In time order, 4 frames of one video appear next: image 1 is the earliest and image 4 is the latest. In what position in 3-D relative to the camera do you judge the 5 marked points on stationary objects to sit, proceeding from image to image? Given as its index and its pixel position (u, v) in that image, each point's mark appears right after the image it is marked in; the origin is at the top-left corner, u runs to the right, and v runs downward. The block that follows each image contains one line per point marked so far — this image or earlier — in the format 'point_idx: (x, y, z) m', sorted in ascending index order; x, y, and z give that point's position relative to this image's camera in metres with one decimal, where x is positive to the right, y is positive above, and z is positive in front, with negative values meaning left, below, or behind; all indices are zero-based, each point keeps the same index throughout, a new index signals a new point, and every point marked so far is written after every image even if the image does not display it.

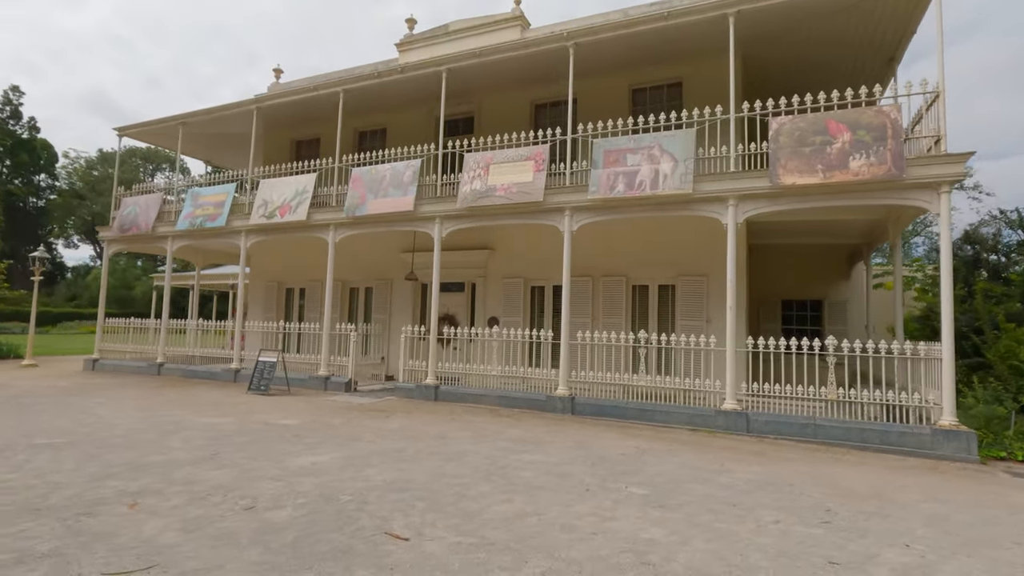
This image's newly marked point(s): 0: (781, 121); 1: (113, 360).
0: (+4.0, +2.5, +8.0) m
1: (-10.6, -2.0, +14.3) m
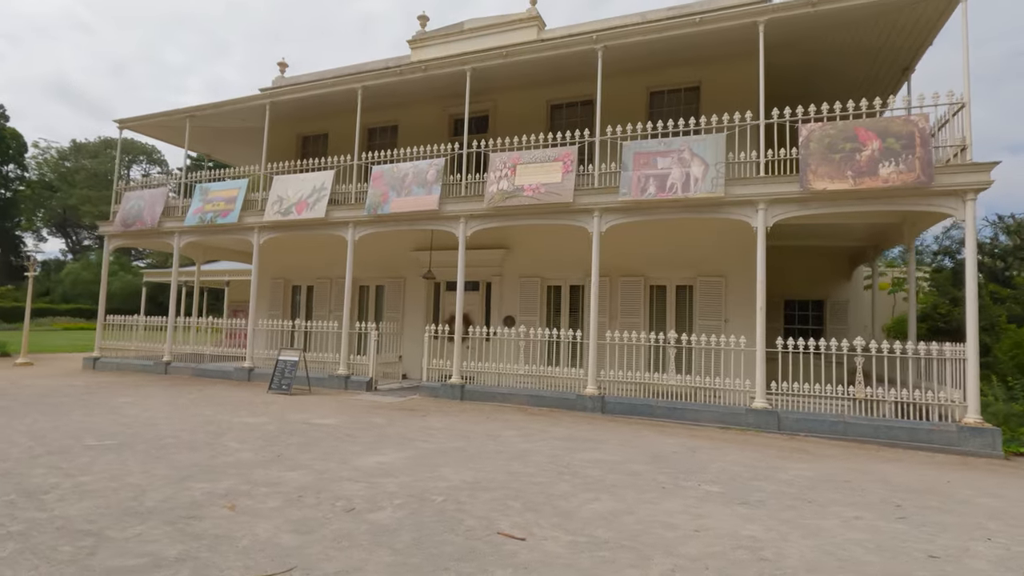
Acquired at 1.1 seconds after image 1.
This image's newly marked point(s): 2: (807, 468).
0: (+4.6, +2.5, +8.3) m
1: (-10.3, -1.9, +14.0) m
2: (+3.2, -1.9, +5.8) m
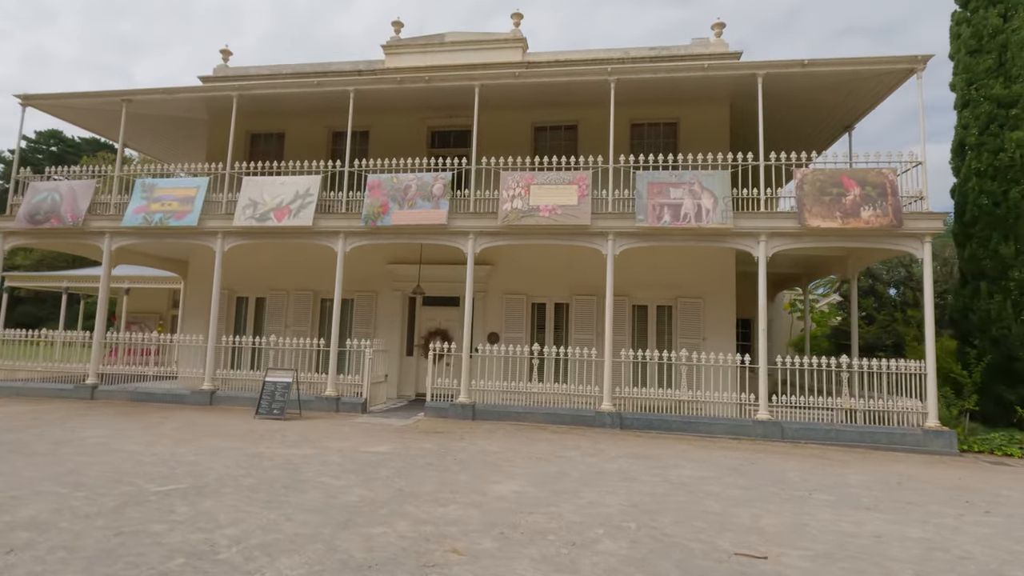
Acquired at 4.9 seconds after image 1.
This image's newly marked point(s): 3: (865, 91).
0: (+5.2, +2.0, +9.5) m
1: (-10.7, -2.0, +11.6) m
2: (+4.3, -2.3, +6.6) m
3: (+7.0, +3.9, +10.7) m
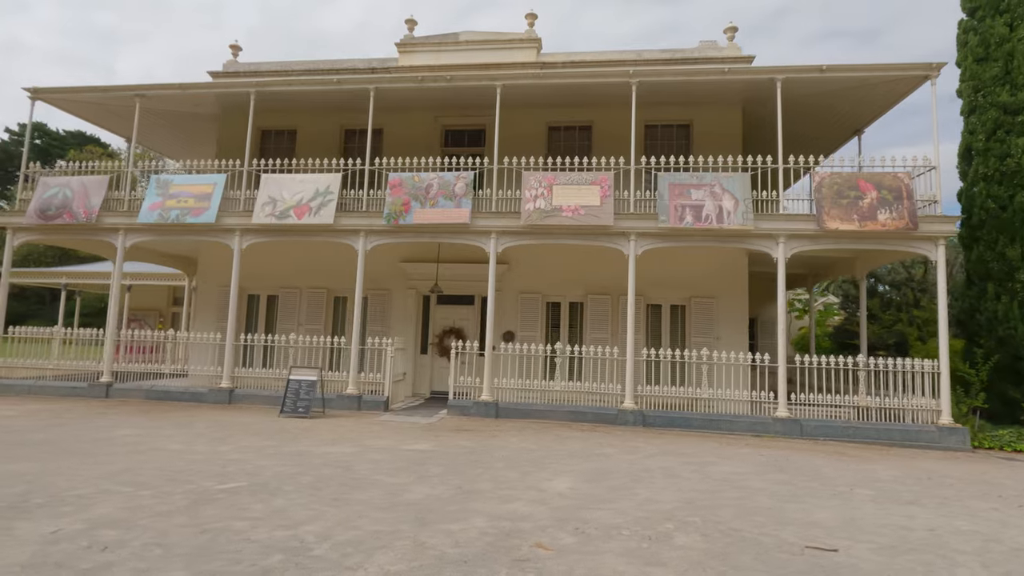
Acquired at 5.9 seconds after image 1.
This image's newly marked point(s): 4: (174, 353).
0: (+5.6, +2.0, +9.7) m
1: (-10.4, -2.0, +11.4) m
2: (+4.8, -2.3, +6.8) m
3: (+7.5, +3.9, +11.0) m
4: (-7.2, -1.4, +11.3) m
